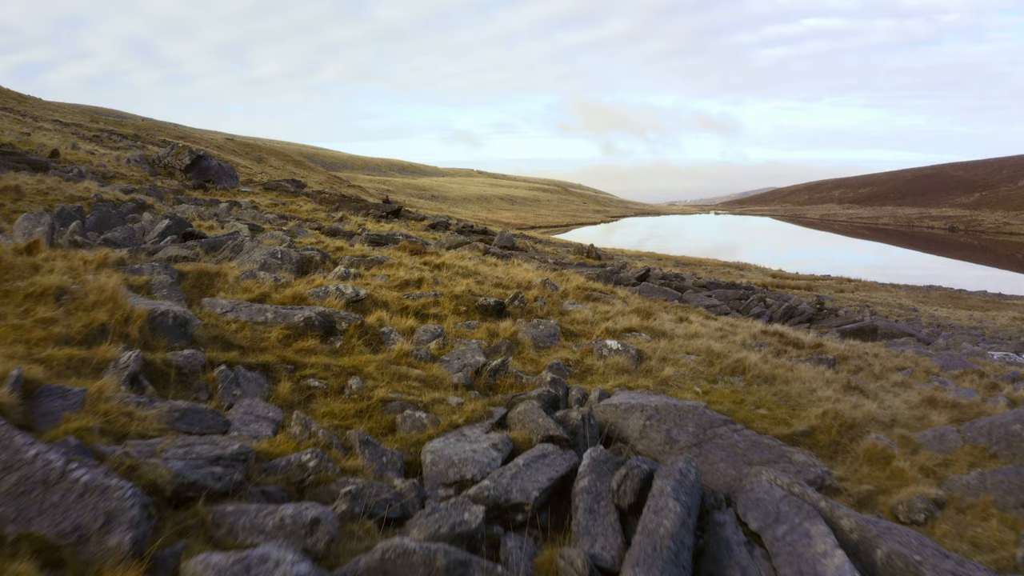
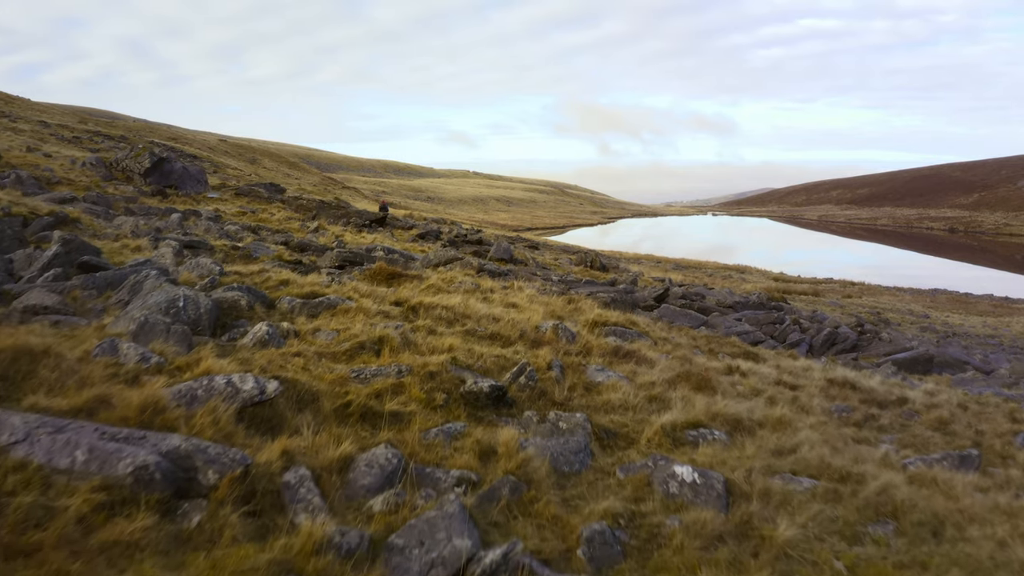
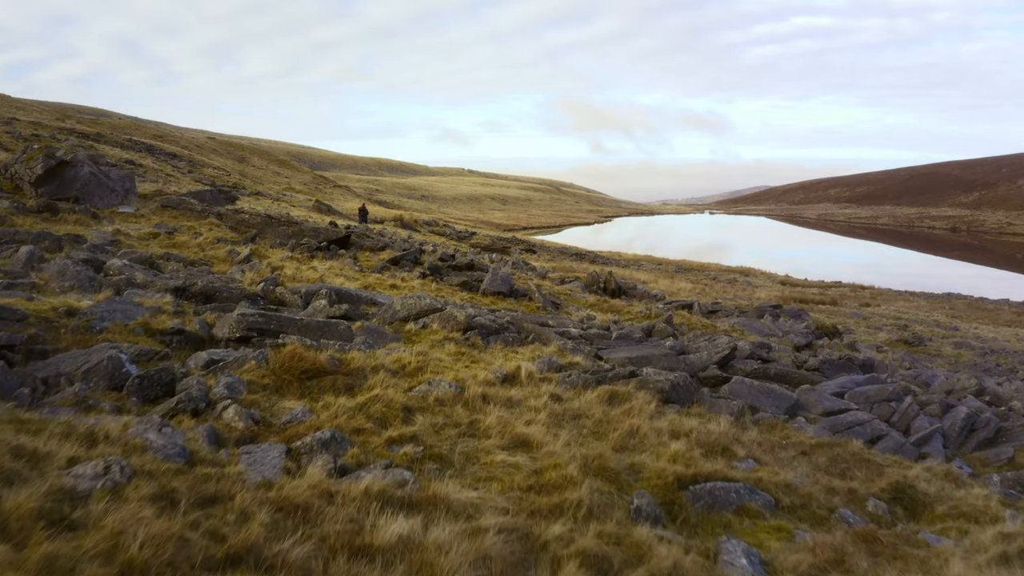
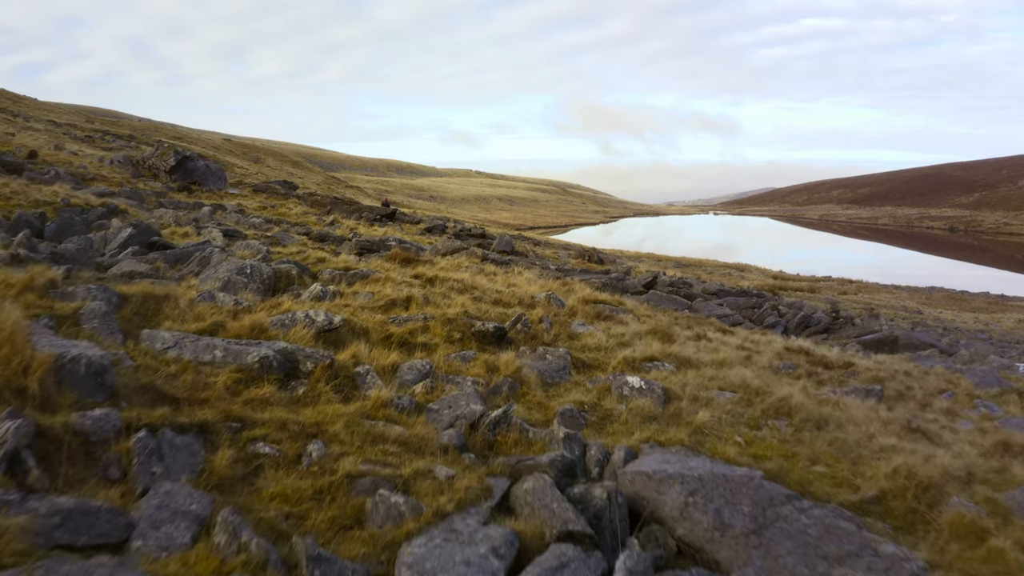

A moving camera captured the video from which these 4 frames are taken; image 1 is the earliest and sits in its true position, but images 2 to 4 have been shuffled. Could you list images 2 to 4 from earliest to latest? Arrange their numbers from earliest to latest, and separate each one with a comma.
4, 2, 3
